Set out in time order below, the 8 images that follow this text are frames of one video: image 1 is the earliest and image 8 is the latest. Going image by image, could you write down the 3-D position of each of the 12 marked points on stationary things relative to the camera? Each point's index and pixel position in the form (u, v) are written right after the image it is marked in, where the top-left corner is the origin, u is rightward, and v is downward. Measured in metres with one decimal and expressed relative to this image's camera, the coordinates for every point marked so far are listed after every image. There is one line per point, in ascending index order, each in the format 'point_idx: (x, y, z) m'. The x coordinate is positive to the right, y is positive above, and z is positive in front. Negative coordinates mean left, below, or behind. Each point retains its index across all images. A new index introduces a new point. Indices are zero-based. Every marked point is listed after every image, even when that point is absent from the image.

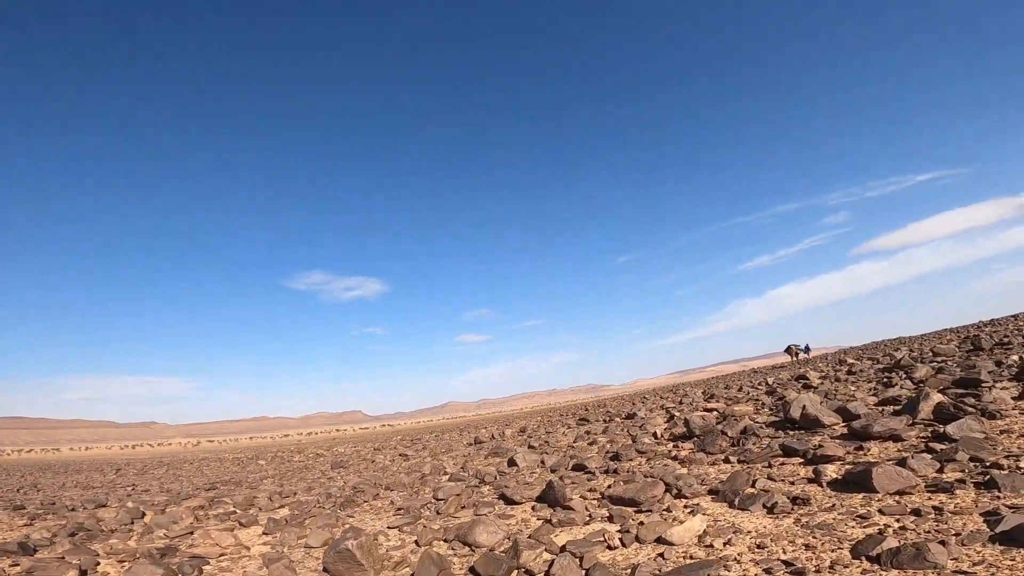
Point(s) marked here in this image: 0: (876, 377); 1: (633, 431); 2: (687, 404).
0: (+10.1, -2.5, +13.9) m
1: (+3.5, -4.1, +14.2) m
2: (+7.0, -4.7, +19.9) m
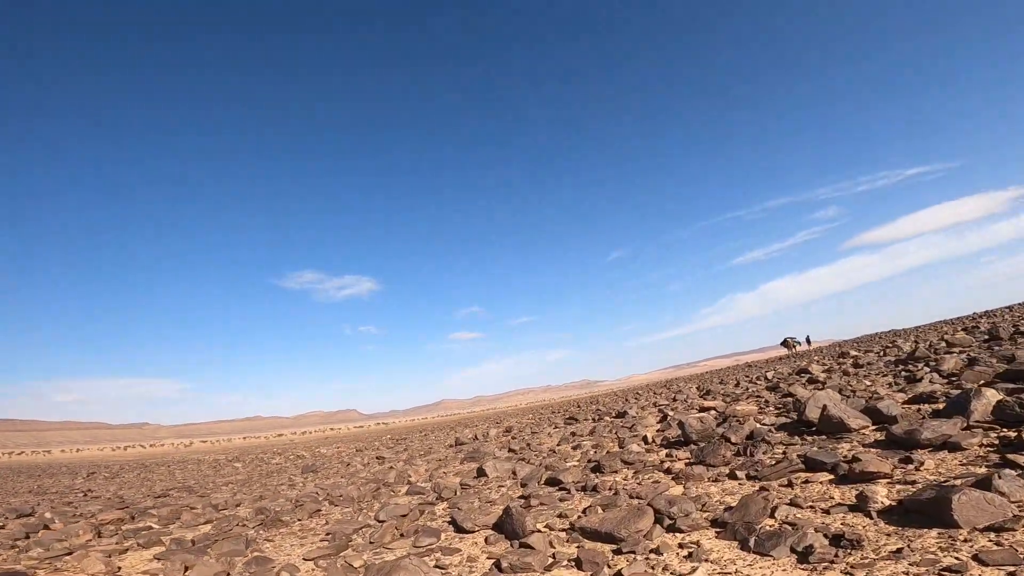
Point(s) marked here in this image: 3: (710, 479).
0: (+9.5, -2.1, +12.5) m
1: (+2.9, -3.7, +12.7) m
2: (+6.3, -4.2, +18.5) m
3: (+2.4, -2.4, +6.2) m
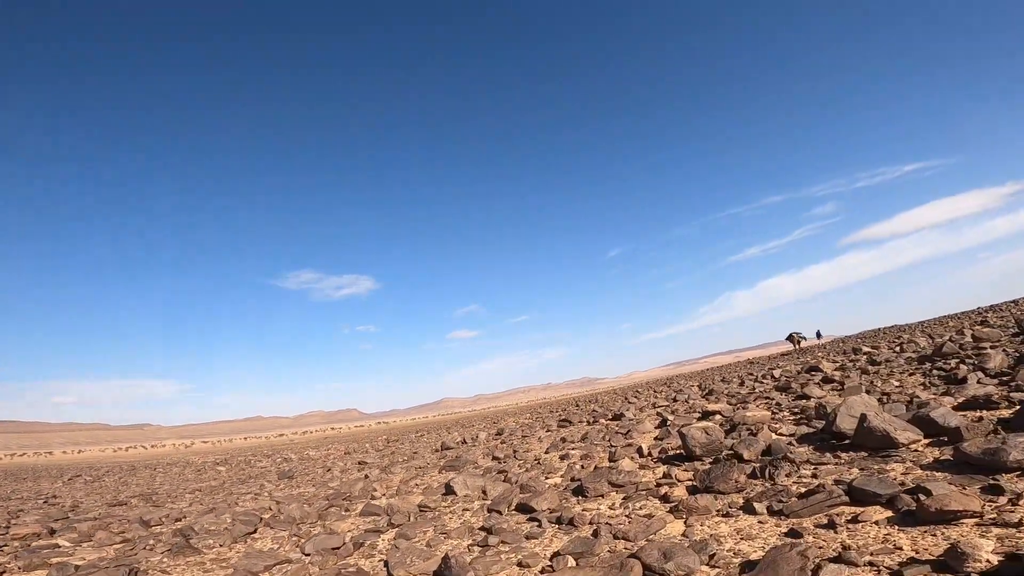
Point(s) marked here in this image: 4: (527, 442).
0: (+9.0, -1.8, +11.1) m
1: (+2.4, -3.4, +11.4) m
2: (+5.8, -3.9, +17.1) m
3: (+2.0, -2.1, +4.8) m
4: (+0.5, -5.2, +17.0) m
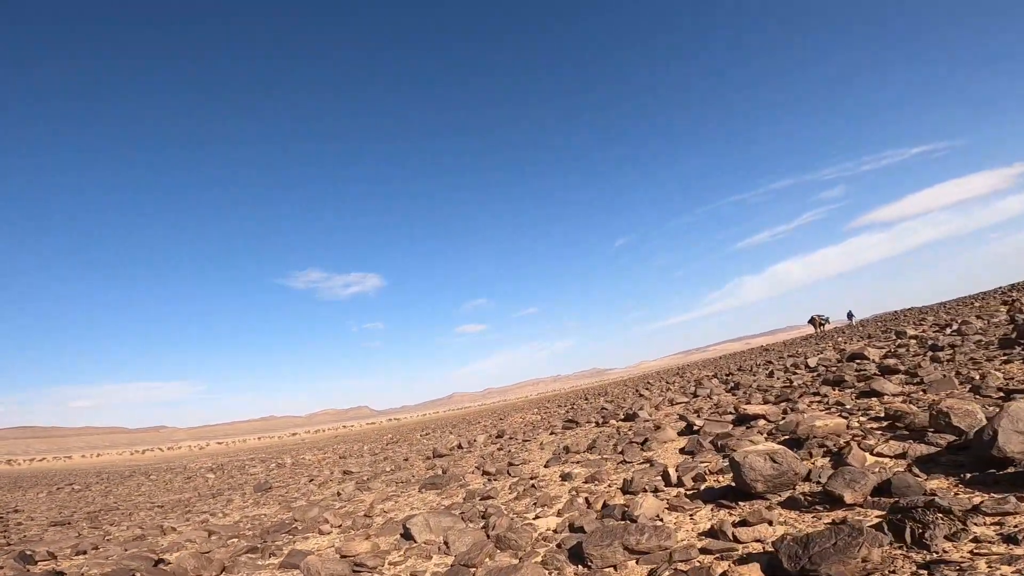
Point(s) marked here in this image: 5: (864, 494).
0: (+8.7, -1.1, +8.7) m
1: (+2.2, -3.0, +9.1) m
2: (+5.7, -3.3, +14.8) m
3: (+1.6, -1.8, +2.5) m
4: (+0.4, -4.7, +14.7) m
5: (+2.6, -1.6, +3.7) m
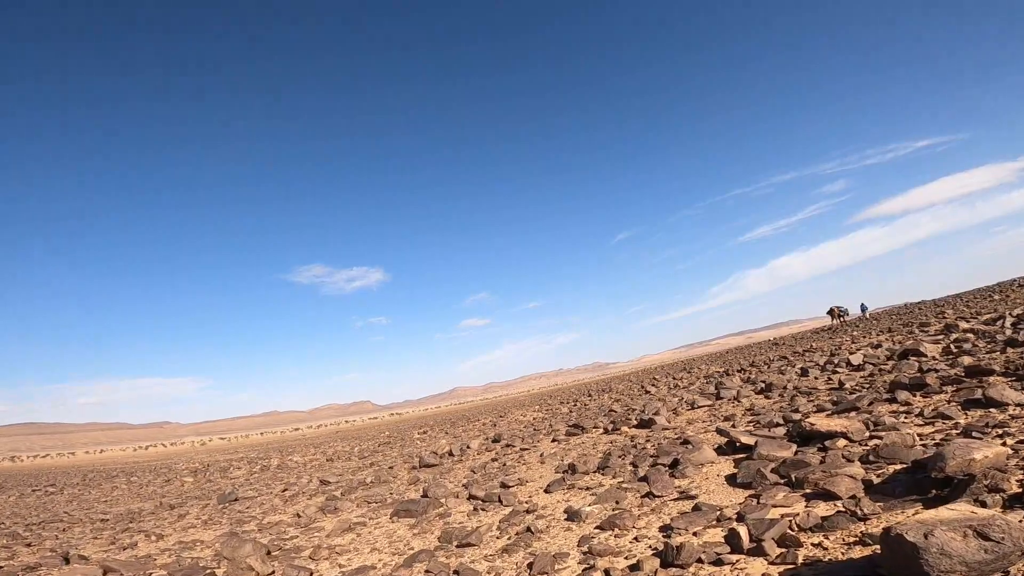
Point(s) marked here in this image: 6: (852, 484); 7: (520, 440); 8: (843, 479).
0: (+8.6, -0.7, +6.5) m
1: (+2.1, -2.6, +6.9) m
2: (+5.6, -2.9, +12.6) m
3: (+1.5, -1.5, +0.3) m
4: (+0.3, -4.3, +12.6) m
5: (+2.4, -1.3, +1.5) m
6: (+3.3, -1.9, +4.8) m
7: (+0.3, -5.2, +17.0) m
8: (+3.3, -1.9, +4.9) m
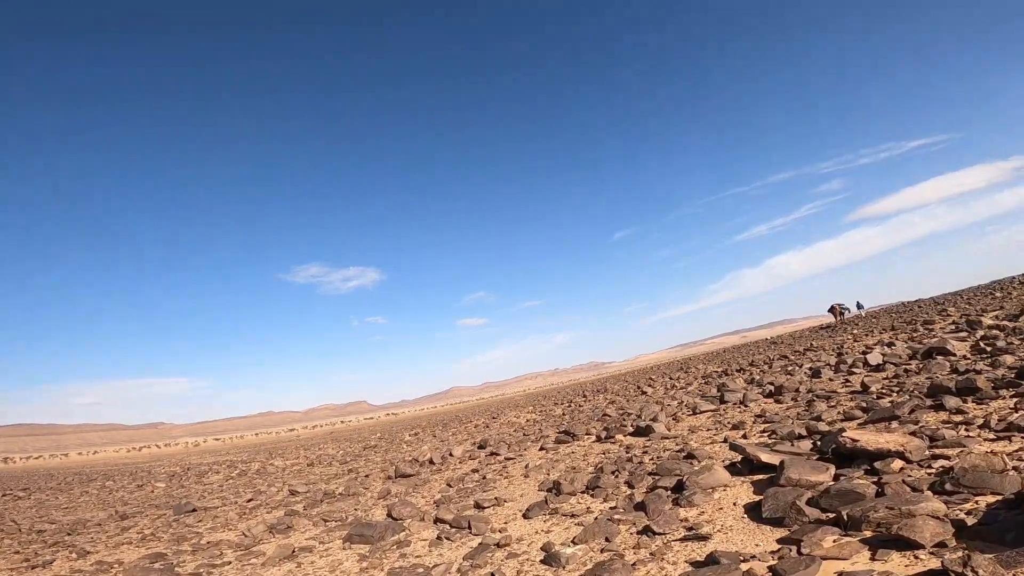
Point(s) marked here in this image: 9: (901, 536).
0: (+8.2, -0.5, +5.2) m
1: (+1.7, -2.4, +5.6) m
2: (+5.2, -2.7, +11.3) m
3: (+1.1, -1.3, -1.0) m
4: (-0.1, -4.1, +11.3) m
5: (+2.1, -1.1, +0.2) m
6: (+3.0, -1.7, +3.5) m
7: (-0.2, -5.0, +15.6) m
8: (+2.9, -1.7, +3.6) m
9: (+2.7, -1.8, +3.5) m
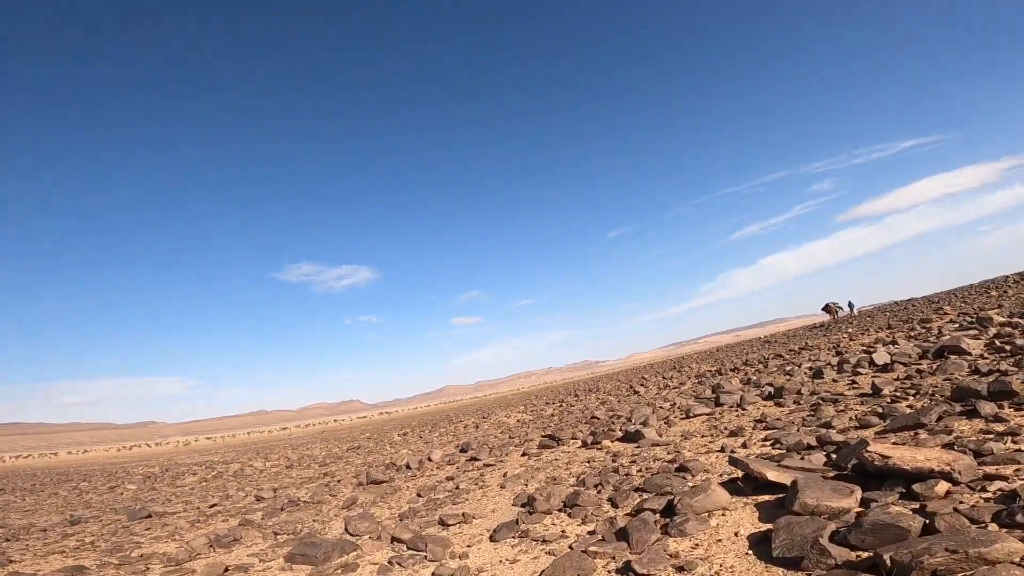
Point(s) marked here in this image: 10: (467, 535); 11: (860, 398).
0: (+7.8, -0.4, +4.3) m
1: (+1.3, -2.3, +4.6) m
2: (+4.7, -2.5, +10.4) m
3: (+0.8, -1.2, -2.0) m
4: (-0.6, -4.0, +10.3) m
5: (+1.7, -1.0, -0.8) m
6: (+2.6, -1.6, +2.5) m
7: (-0.7, -4.8, +14.6) m
8: (+2.5, -1.5, +2.6) m
9: (+2.3, -1.6, +2.6) m
10: (-0.6, -3.2, +6.5) m
11: (+5.7, -1.8, +8.2) m
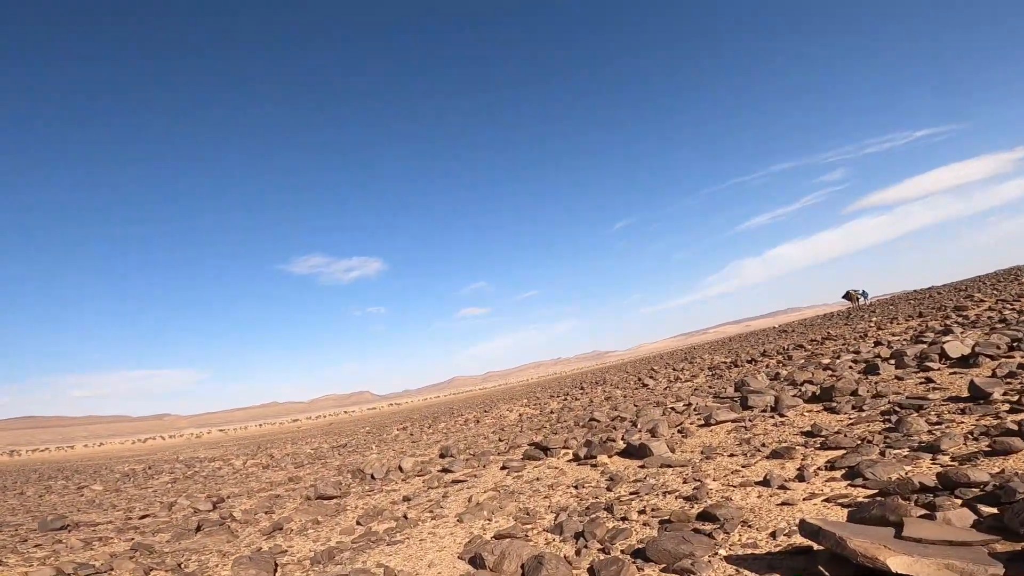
0: (+7.2, 0.0, +1.8) m
1: (+0.6, -1.9, +2.3) m
2: (+4.2, -2.0, +8.0) m
3: (0.0, -0.9, -4.4) m
4: (-1.1, -3.5, +8.0) m
5: (+1.0, -0.7, -3.1) m
6: (+1.9, -1.2, +0.1) m
7: (-1.1, -4.3, +12.3) m
8: (+1.9, -1.2, +0.2) m
9: (+1.7, -1.3, +0.2) m
10: (-1.2, -2.8, +4.2) m
11: (+5.2, -1.3, +5.7) m
